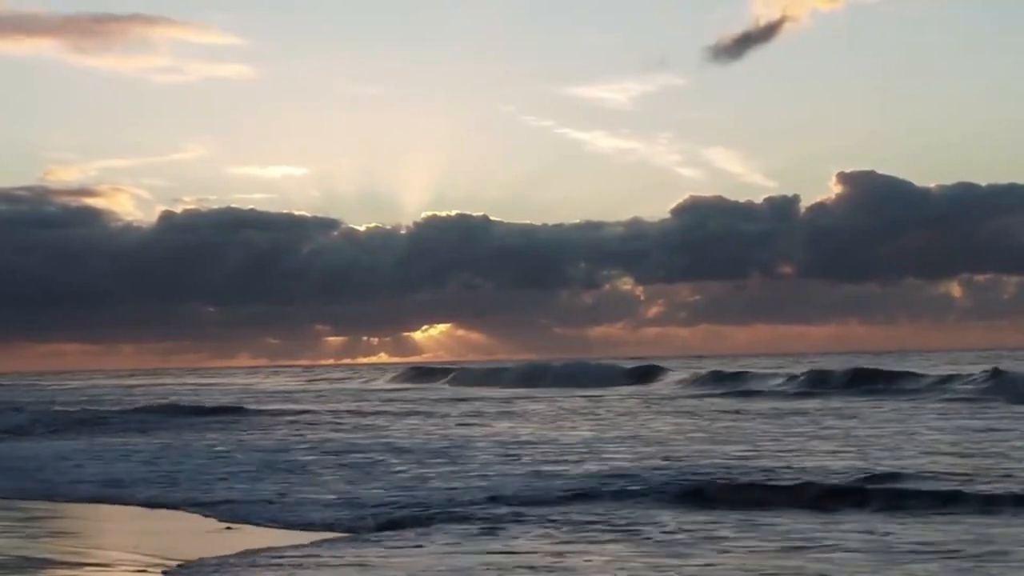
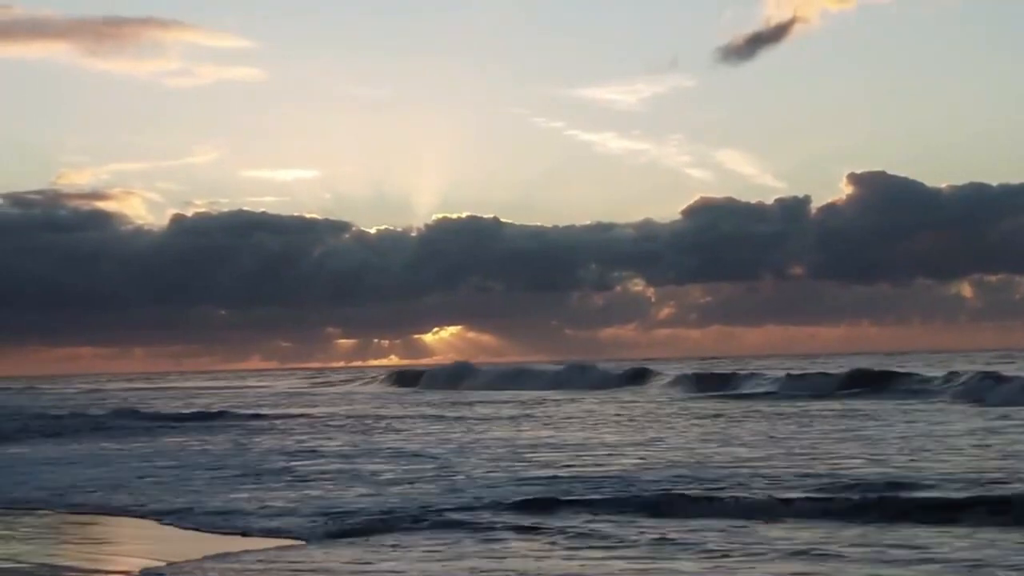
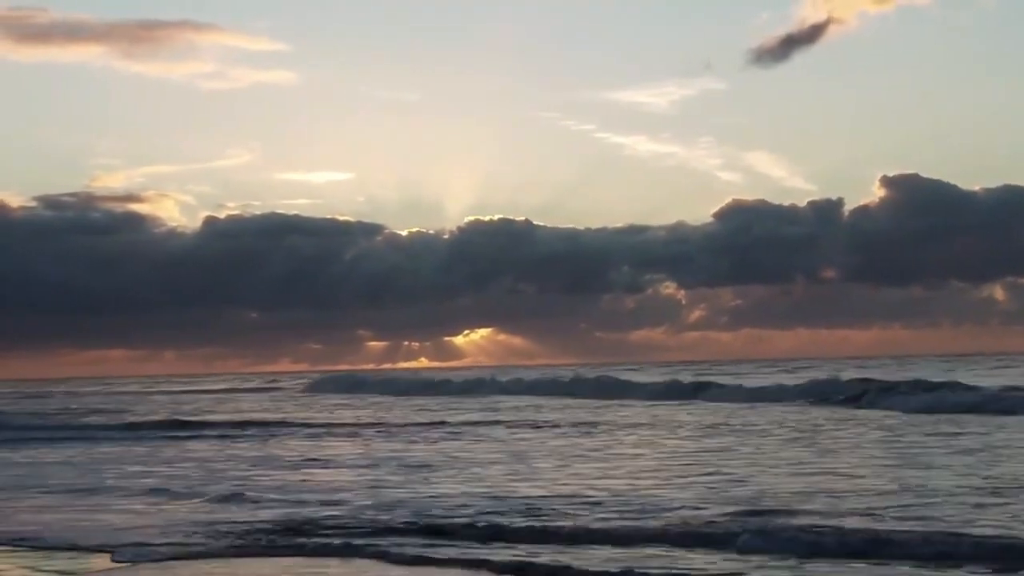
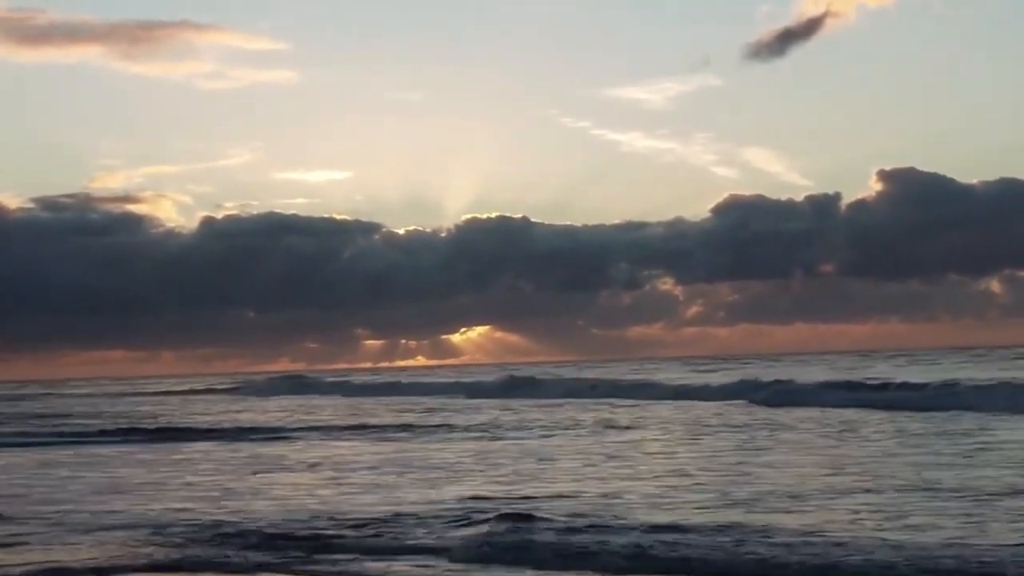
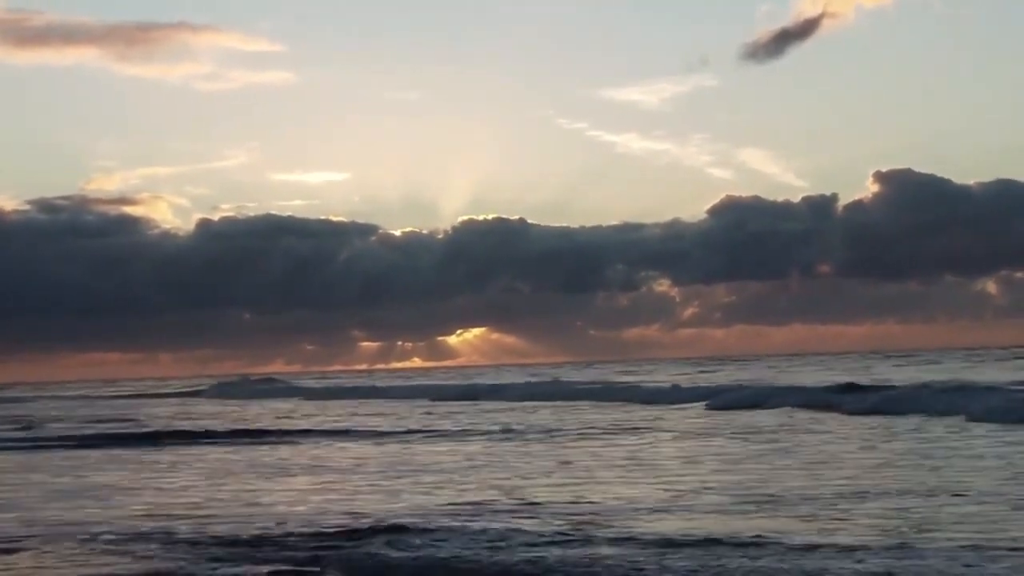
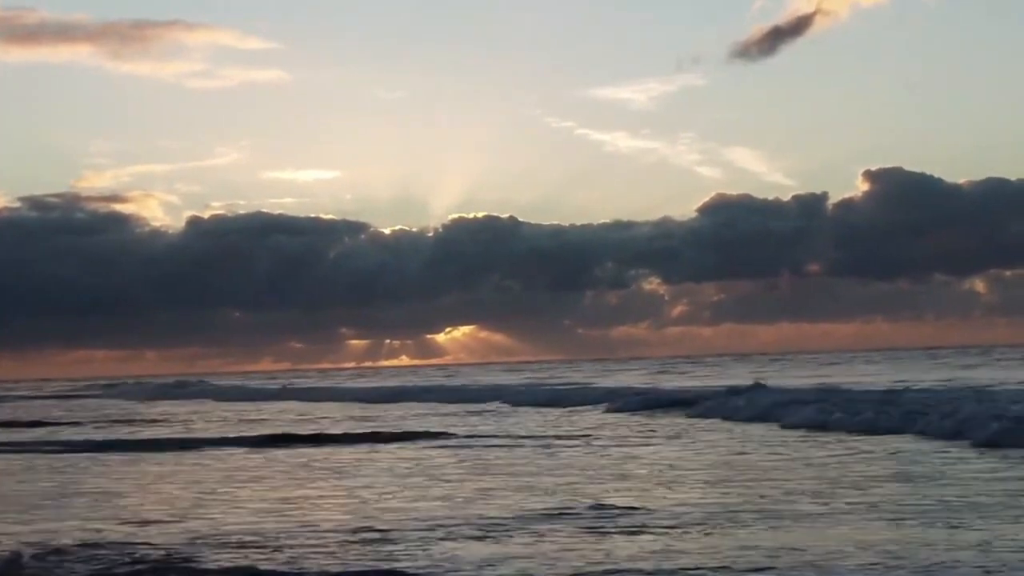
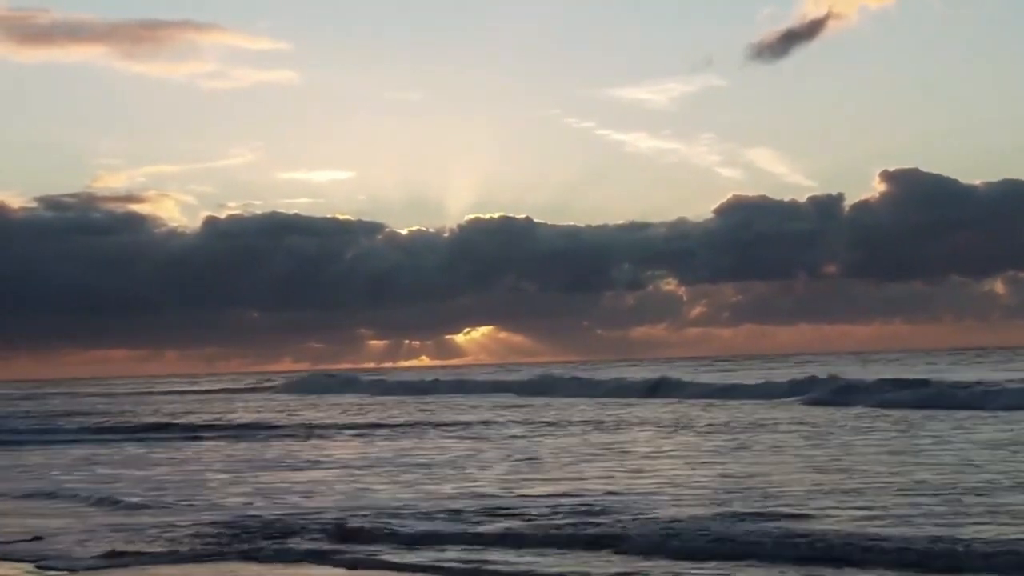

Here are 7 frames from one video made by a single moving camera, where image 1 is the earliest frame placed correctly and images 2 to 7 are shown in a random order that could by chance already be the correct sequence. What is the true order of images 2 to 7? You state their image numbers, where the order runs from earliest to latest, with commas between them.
2, 3, 7, 4, 5, 6
